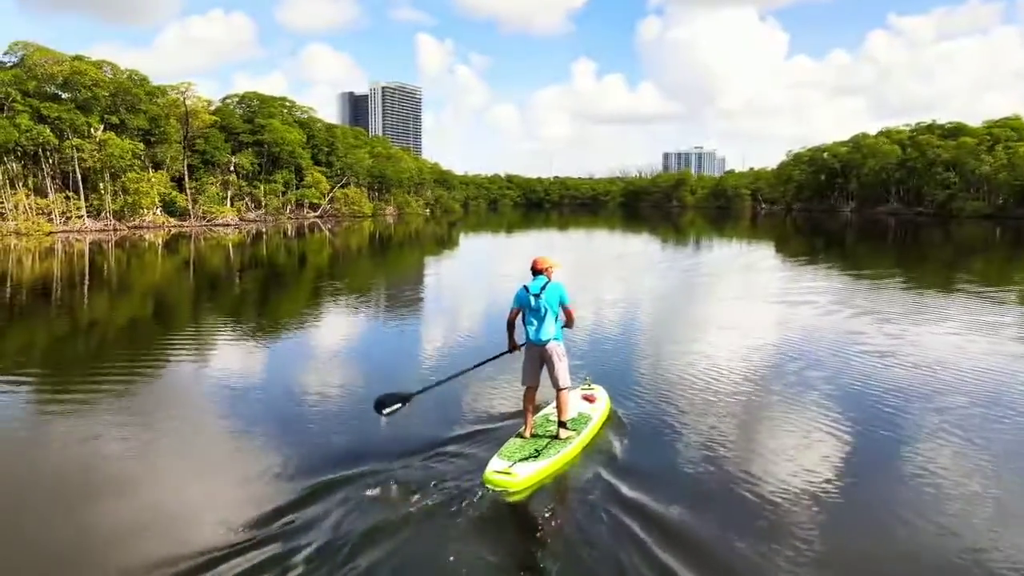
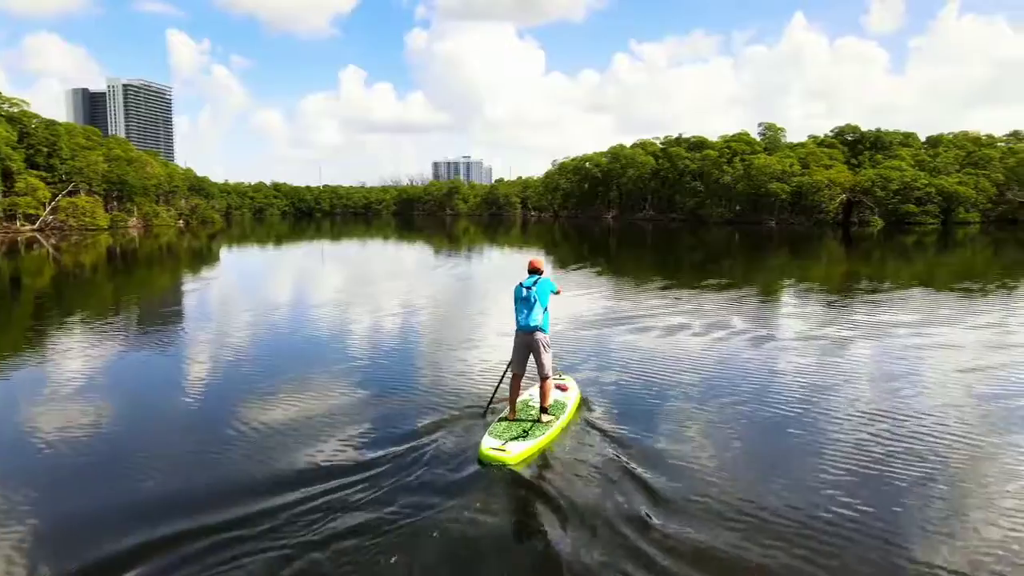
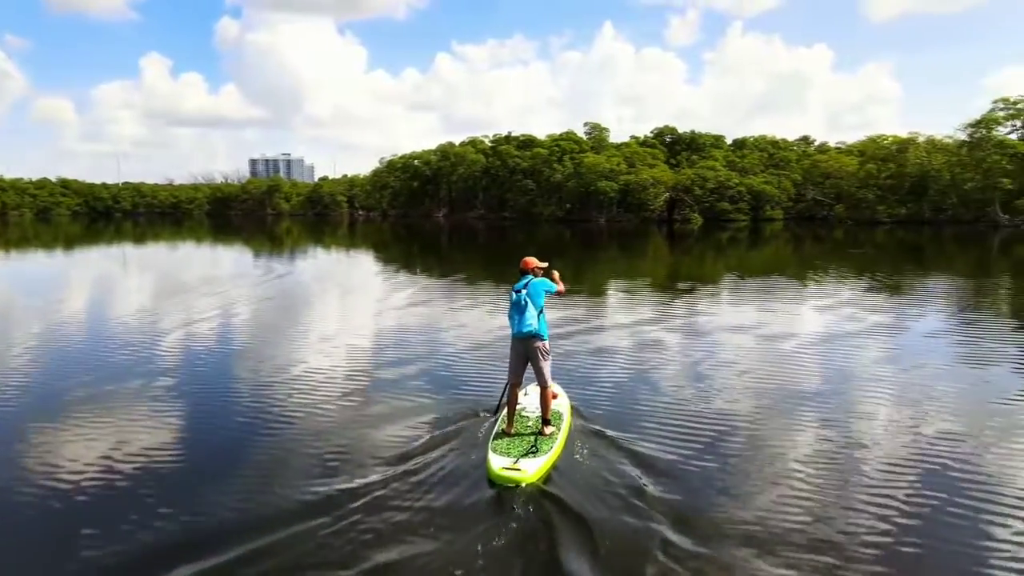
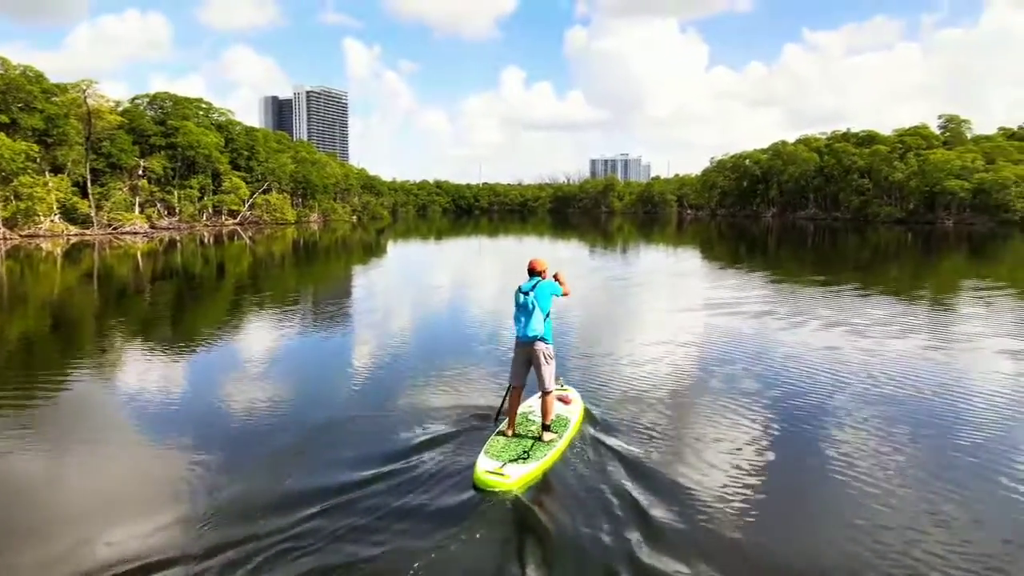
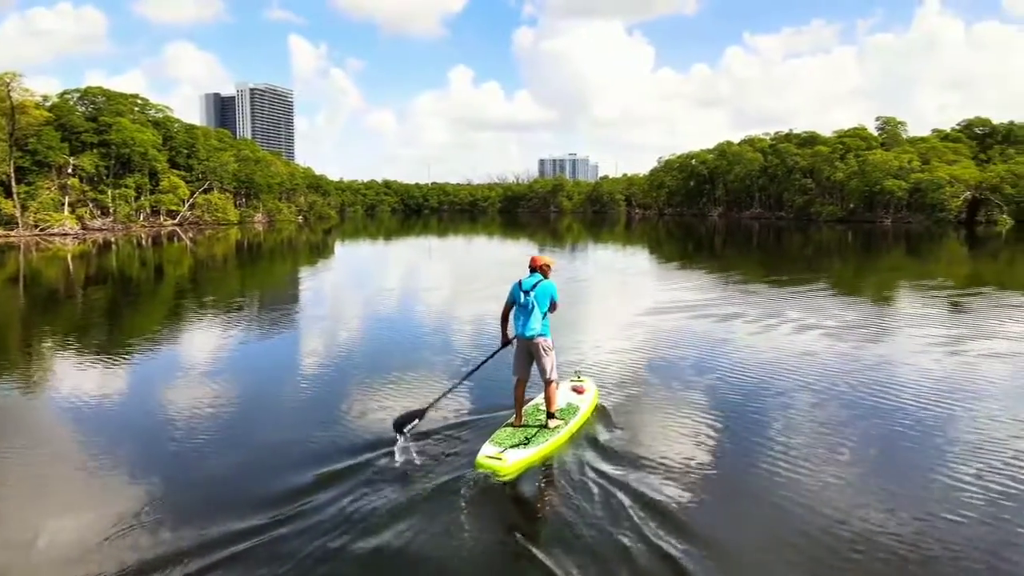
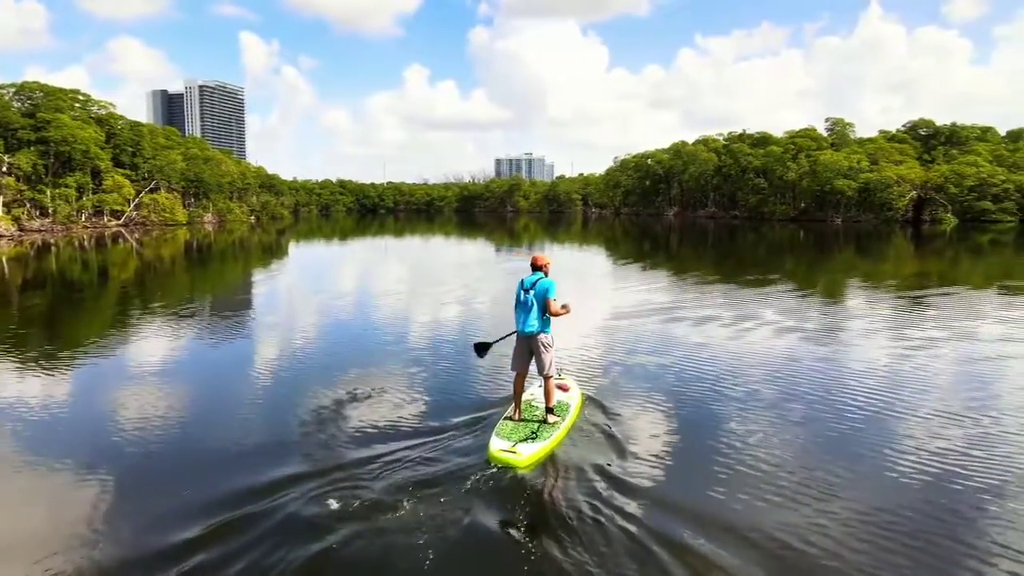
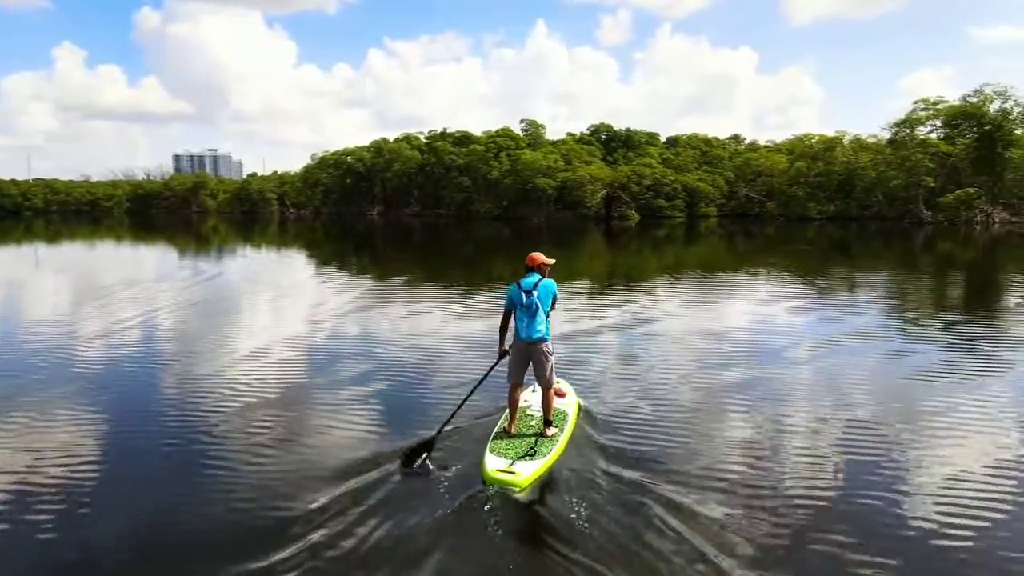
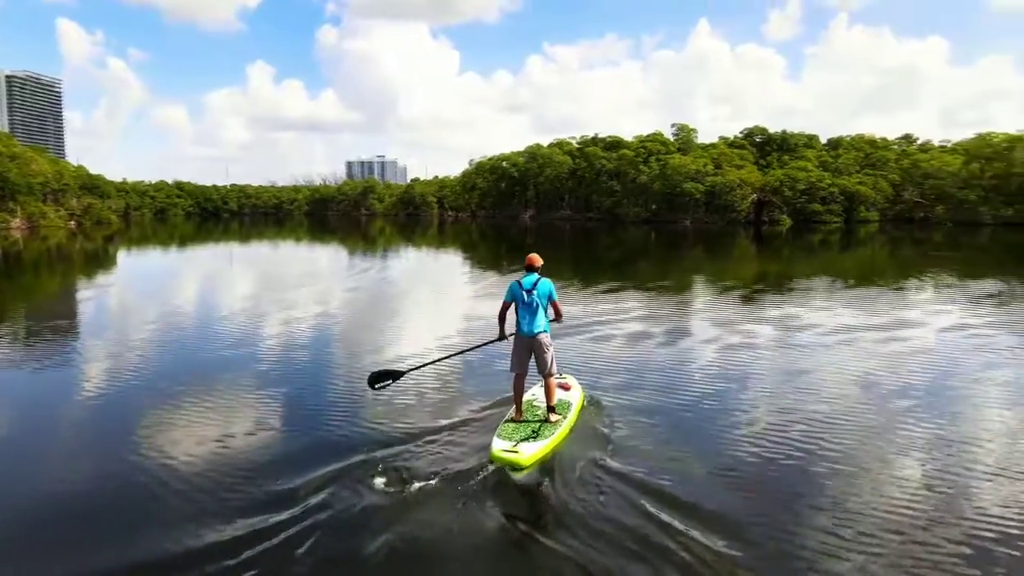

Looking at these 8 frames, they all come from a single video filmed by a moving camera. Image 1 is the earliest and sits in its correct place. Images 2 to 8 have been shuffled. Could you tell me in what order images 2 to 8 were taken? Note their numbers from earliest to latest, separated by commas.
4, 5, 6, 2, 8, 3, 7
